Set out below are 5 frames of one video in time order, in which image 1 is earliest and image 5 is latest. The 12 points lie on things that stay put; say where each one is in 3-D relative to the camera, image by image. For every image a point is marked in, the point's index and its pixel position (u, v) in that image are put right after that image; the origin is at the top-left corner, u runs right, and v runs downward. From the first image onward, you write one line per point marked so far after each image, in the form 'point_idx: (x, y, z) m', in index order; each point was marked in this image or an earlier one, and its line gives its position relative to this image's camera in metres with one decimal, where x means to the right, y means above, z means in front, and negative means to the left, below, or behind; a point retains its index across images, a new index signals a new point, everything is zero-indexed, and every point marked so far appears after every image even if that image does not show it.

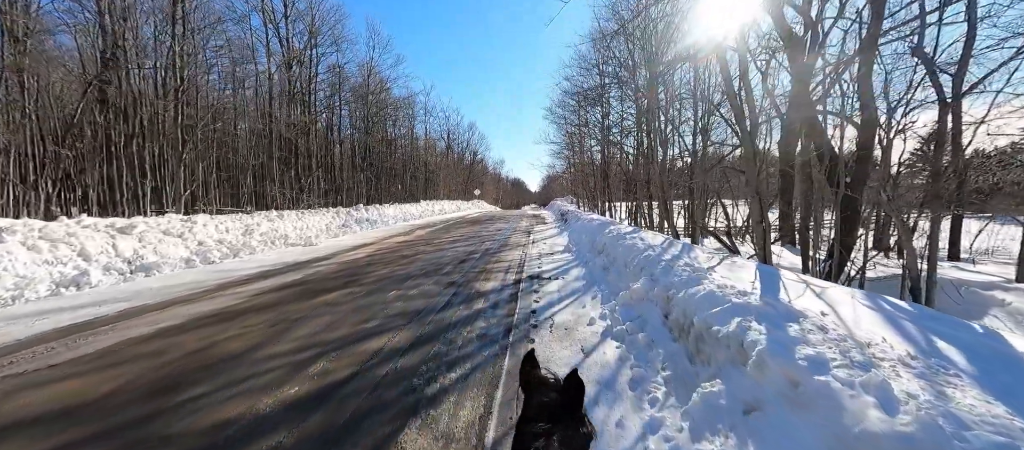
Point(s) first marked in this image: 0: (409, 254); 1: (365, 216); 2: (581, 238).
0: (-2.4, -0.7, +9.4) m
1: (-6.5, +0.4, +17.7) m
2: (+1.9, -0.4, +11.0) m
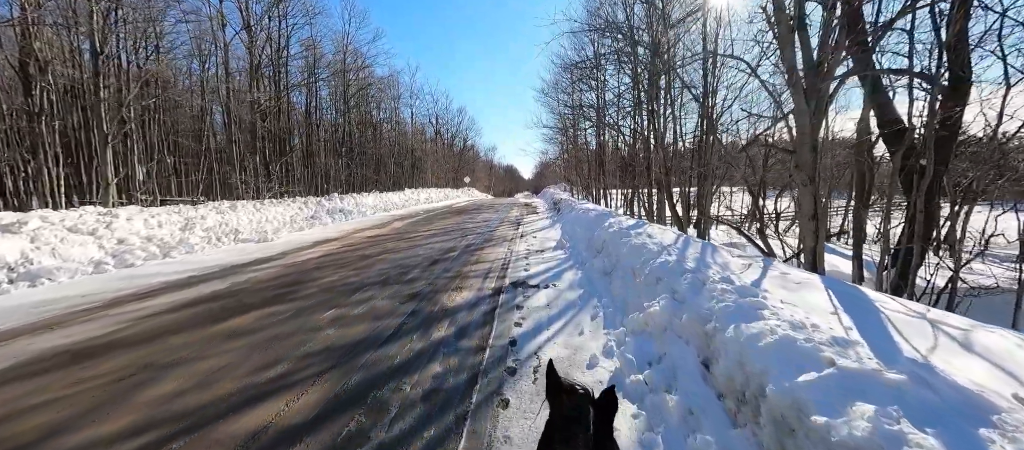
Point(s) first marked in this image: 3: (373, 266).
0: (-2.8, -0.6, +7.9) m
1: (-6.9, +0.8, +16.2) m
2: (+1.5, -0.2, +9.6) m
3: (-2.3, -0.7, +6.8) m
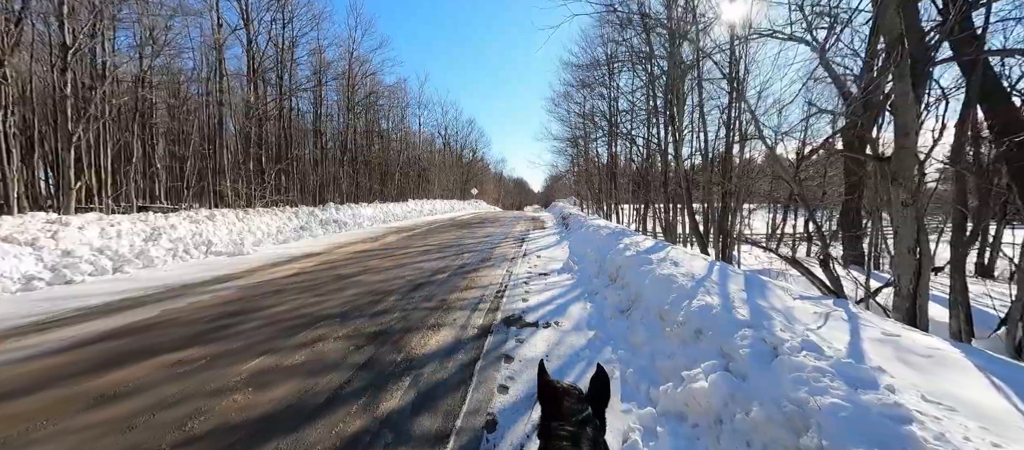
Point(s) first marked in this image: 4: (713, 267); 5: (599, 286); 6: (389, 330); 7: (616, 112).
0: (-2.8, -0.8, +6.9) m
1: (-6.7, +0.3, +15.2) m
2: (+1.6, -0.6, +8.5) m
3: (-2.4, -0.9, +5.8) m
4: (+2.5, -0.5, +5.0) m
5: (+1.3, -0.9, +5.9) m
6: (-1.3, -1.1, +4.3) m
7: (+4.3, +4.7, +16.7) m
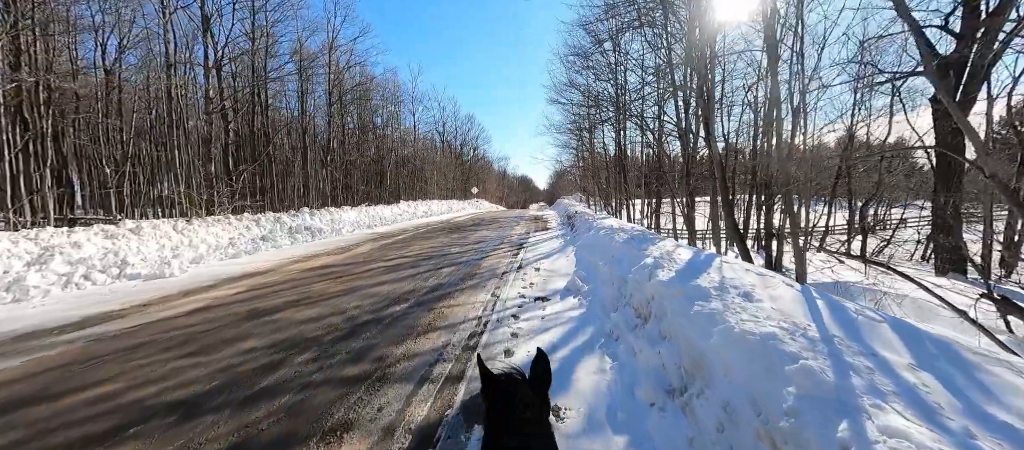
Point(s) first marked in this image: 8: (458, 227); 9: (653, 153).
0: (-3.0, -1.0, +5.0) m
1: (-6.8, +0.1, +13.4) m
2: (+1.4, -0.7, +6.5) m
3: (-2.6, -1.1, +3.9) m
4: (+2.2, -0.6, +3.0) m
5: (+1.1, -1.0, +4.0) m
6: (-1.5, -1.3, +2.3) m
7: (+4.1, +4.7, +14.7) m
8: (-2.1, -0.1, +15.9) m
9: (+5.4, +2.7, +15.5) m
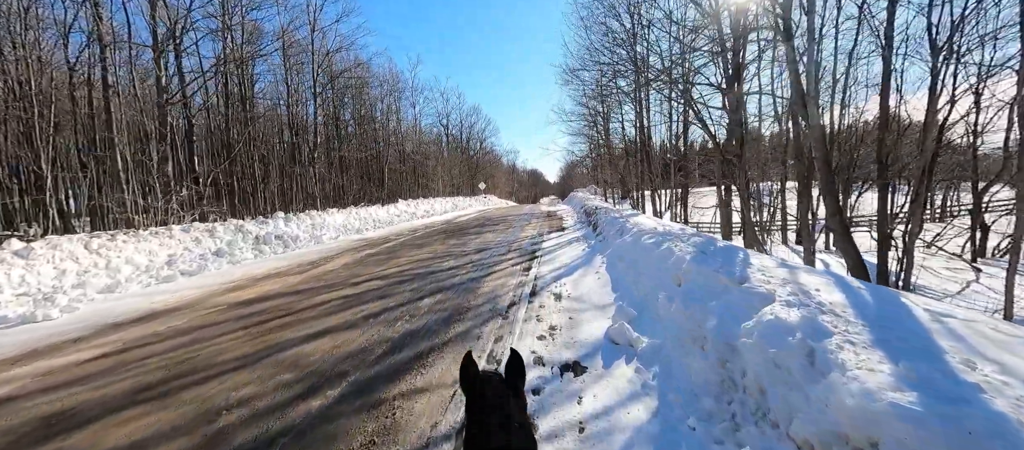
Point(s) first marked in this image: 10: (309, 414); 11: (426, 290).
0: (-2.9, -1.2, +2.8) m
1: (-6.6, -0.2, +11.3) m
2: (+1.5, -0.7, +4.2) m
3: (-2.6, -1.4, +1.7) m
4: (+2.2, -0.7, +0.7) m
5: (+1.1, -1.1, +1.7) m
6: (-1.5, -1.5, +0.2) m
7: (+4.3, +4.8, +12.2) m
8: (-1.7, -0.1, +13.7) m
9: (+5.6, +2.9, +13.1) m
10: (-1.3, -1.2, +2.7) m
11: (-1.2, -0.9, +5.7) m
